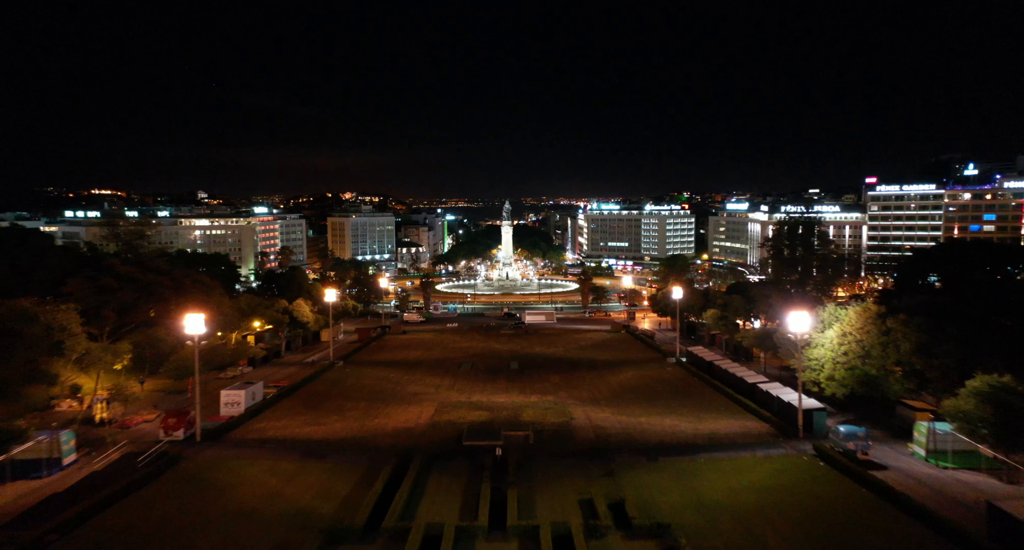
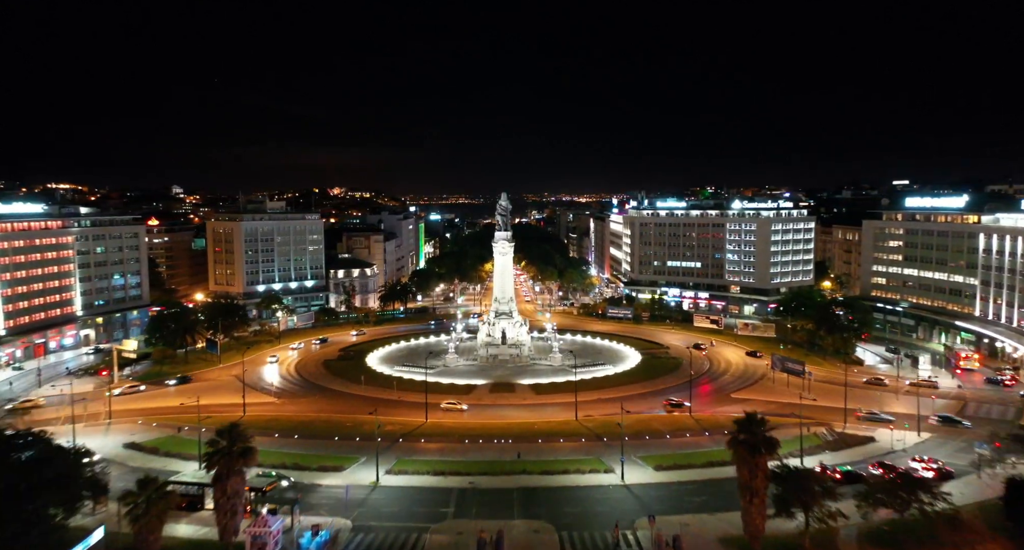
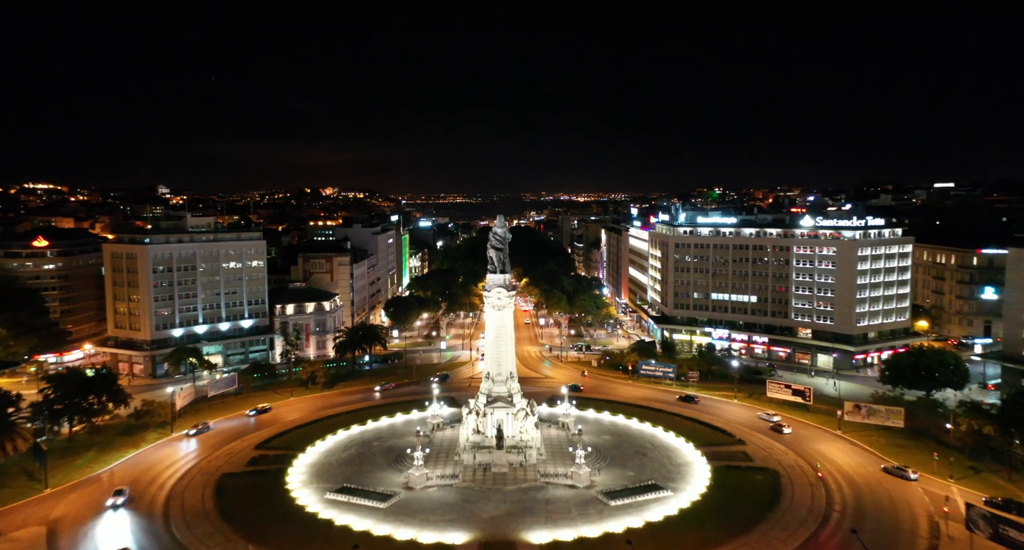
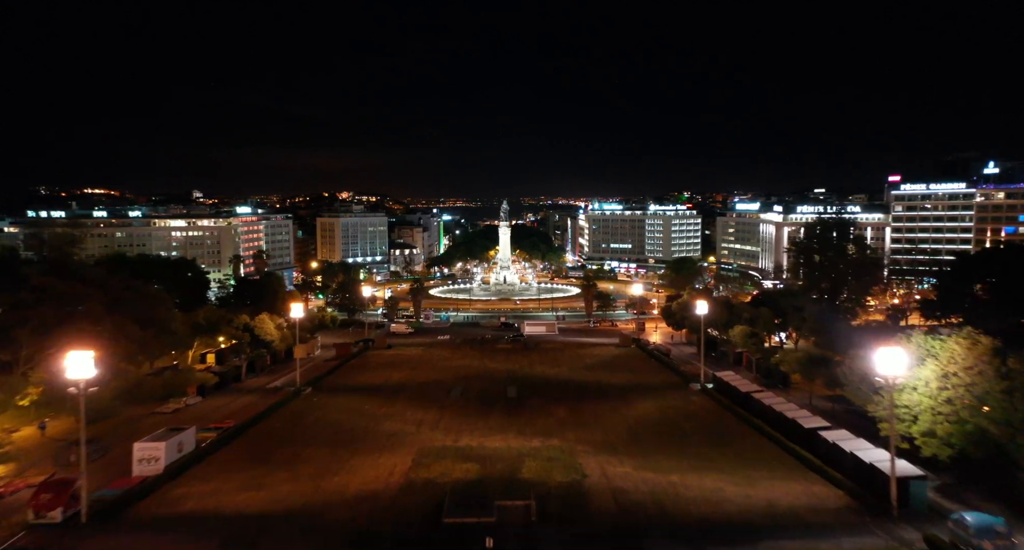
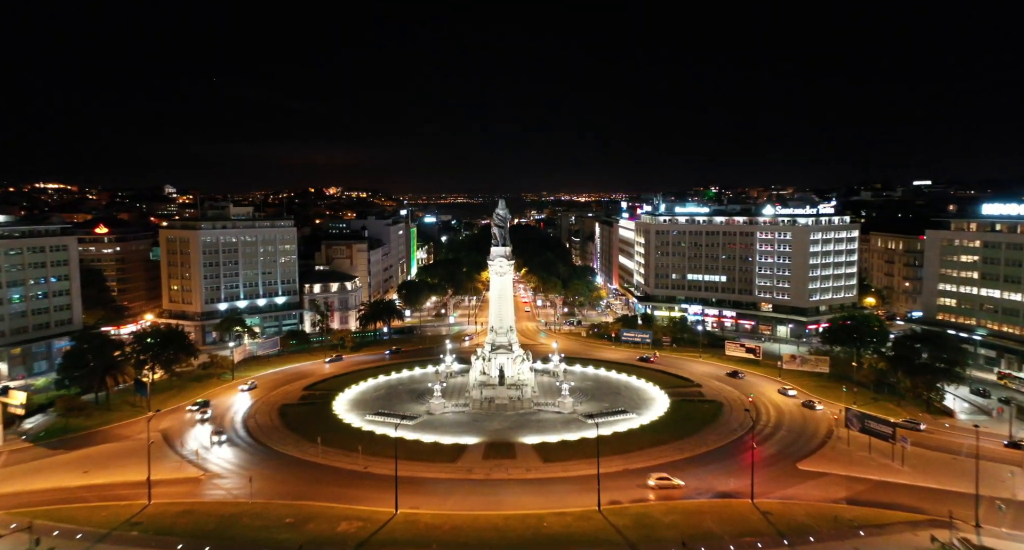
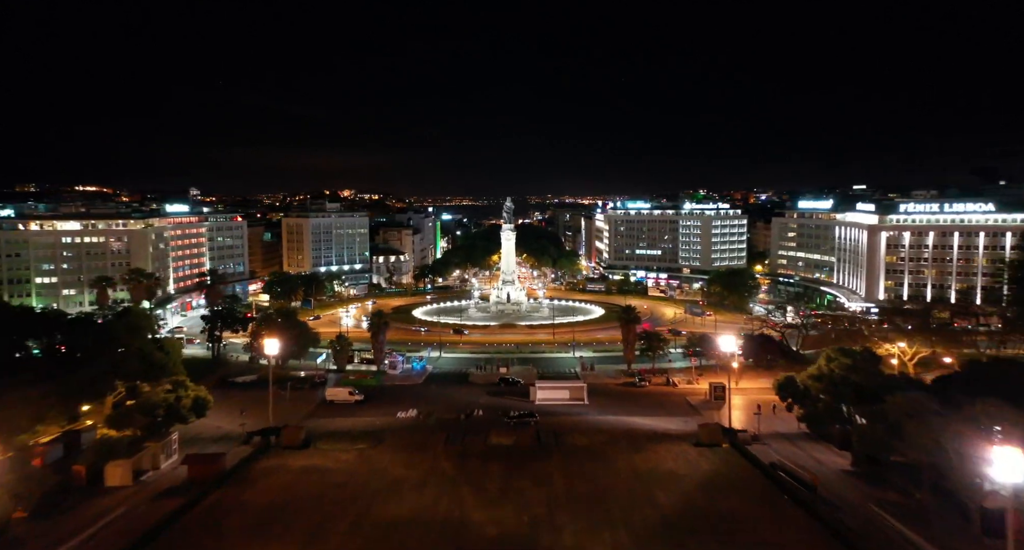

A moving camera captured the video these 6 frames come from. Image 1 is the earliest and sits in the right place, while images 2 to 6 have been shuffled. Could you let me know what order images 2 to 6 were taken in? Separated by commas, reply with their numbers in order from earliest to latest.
4, 6, 2, 5, 3
